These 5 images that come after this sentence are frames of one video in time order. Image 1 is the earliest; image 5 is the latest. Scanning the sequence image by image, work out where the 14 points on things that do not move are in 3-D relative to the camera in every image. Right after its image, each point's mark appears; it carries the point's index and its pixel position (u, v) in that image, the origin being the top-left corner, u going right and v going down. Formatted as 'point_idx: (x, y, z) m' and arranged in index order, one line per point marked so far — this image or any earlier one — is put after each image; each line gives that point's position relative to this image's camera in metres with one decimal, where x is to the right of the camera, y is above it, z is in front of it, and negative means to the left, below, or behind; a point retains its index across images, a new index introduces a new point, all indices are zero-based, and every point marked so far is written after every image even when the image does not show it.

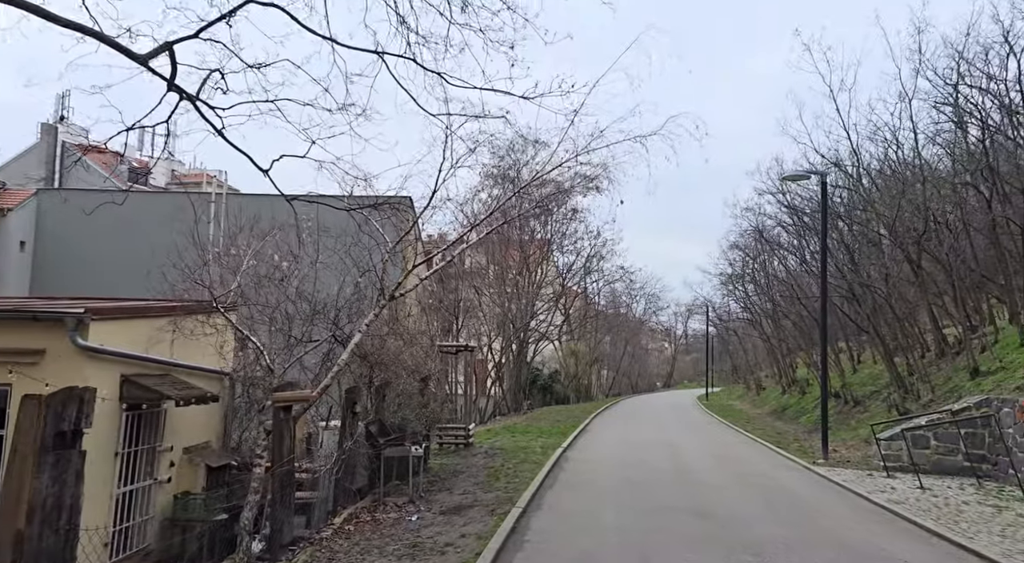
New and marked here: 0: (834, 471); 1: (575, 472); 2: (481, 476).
0: (+5.7, -3.4, +14.4) m
1: (+1.1, -3.3, +14.0) m
2: (-0.5, -3.3, +13.5) m
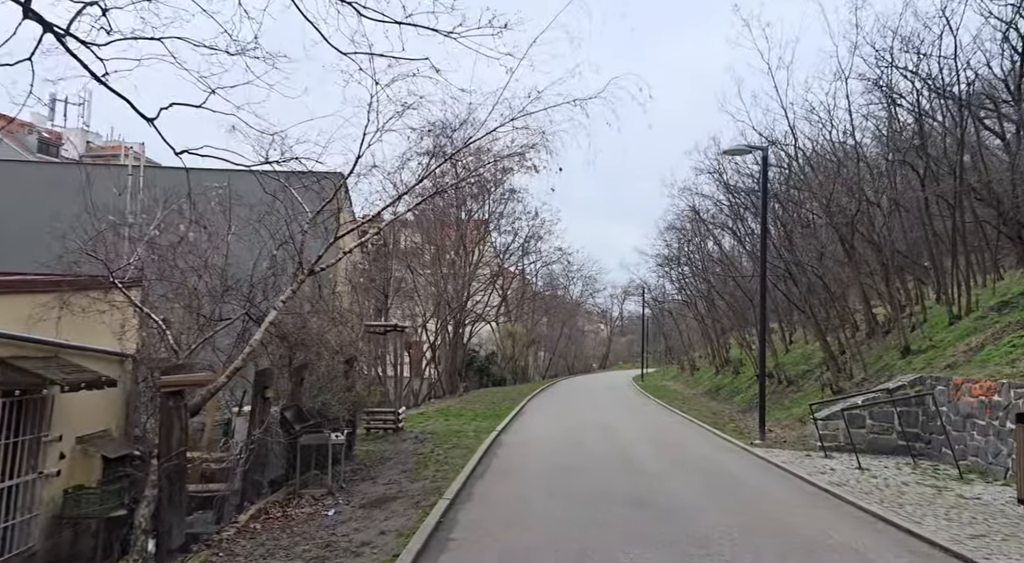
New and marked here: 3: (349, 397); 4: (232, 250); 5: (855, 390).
0: (+4.5, -3.0, +14.1) m
1: (0.0, -2.9, +13.3) m
2: (-1.6, -2.9, +12.7) m
3: (-2.7, -1.9, +13.3) m
4: (-4.5, +0.5, +13.0) m
5: (+7.5, -2.4, +17.7) m
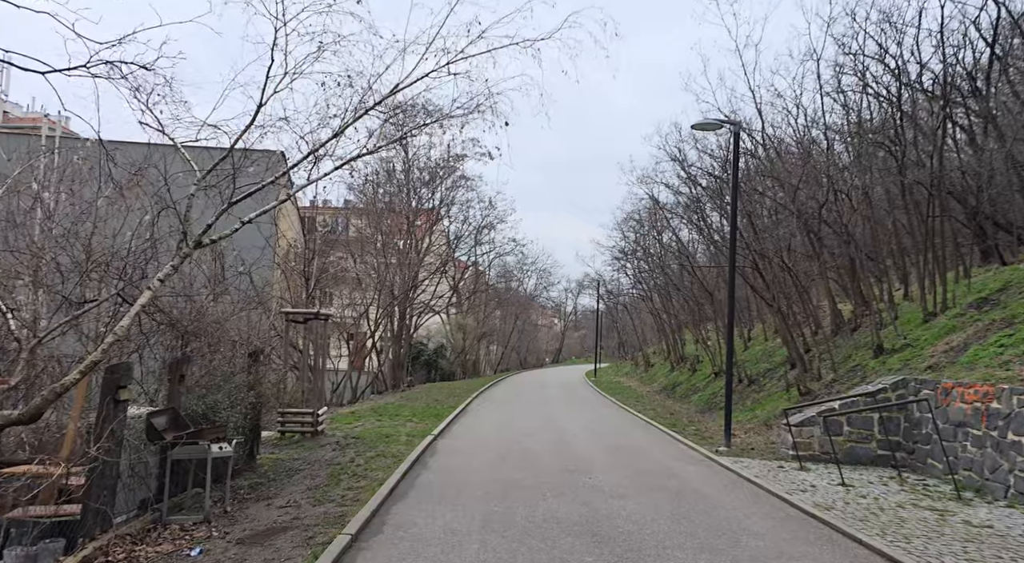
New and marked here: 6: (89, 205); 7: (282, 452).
0: (+3.5, -2.8, +12.5) m
1: (-1.0, -2.7, +11.5) m
2: (-2.6, -2.6, +10.8) m
3: (-3.6, -1.6, +11.3) m
4: (-5.4, +0.8, +10.8) m
5: (+6.3, -2.2, +16.2) m
6: (-5.5, +1.0, +10.4) m
7: (-3.7, -2.7, +12.9) m
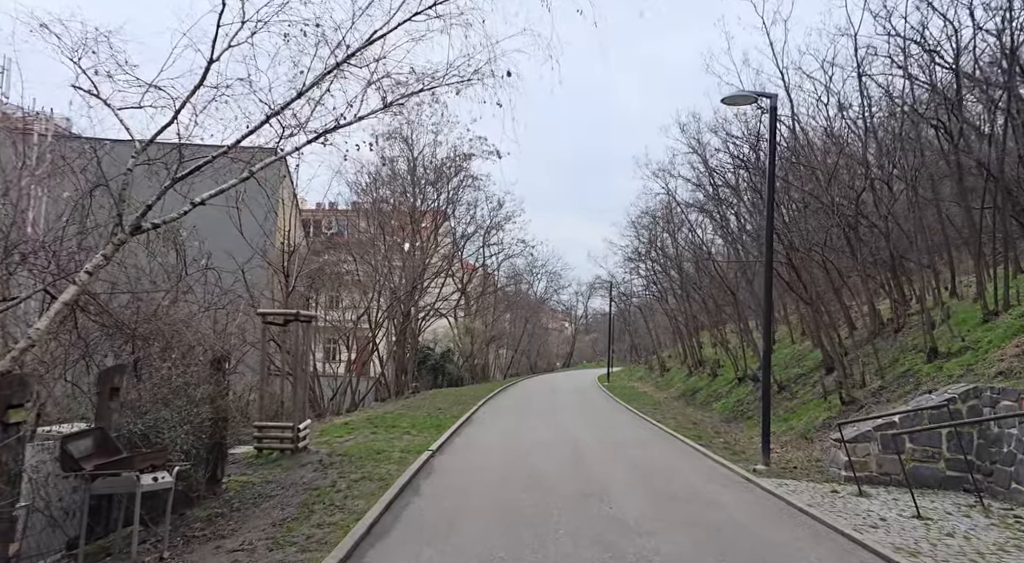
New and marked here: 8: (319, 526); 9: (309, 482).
0: (+3.6, -2.7, +10.7) m
1: (-0.9, -2.6, +9.7) m
2: (-2.5, -2.5, +9.1) m
3: (-3.6, -1.5, +9.6) m
4: (-5.3, +0.9, +9.2) m
5: (+6.5, -2.1, +14.4) m
6: (-5.4, +1.0, +8.8) m
7: (-3.6, -2.7, +11.2) m
8: (-1.9, -2.4, +8.0) m
9: (-2.7, -2.6, +10.7) m
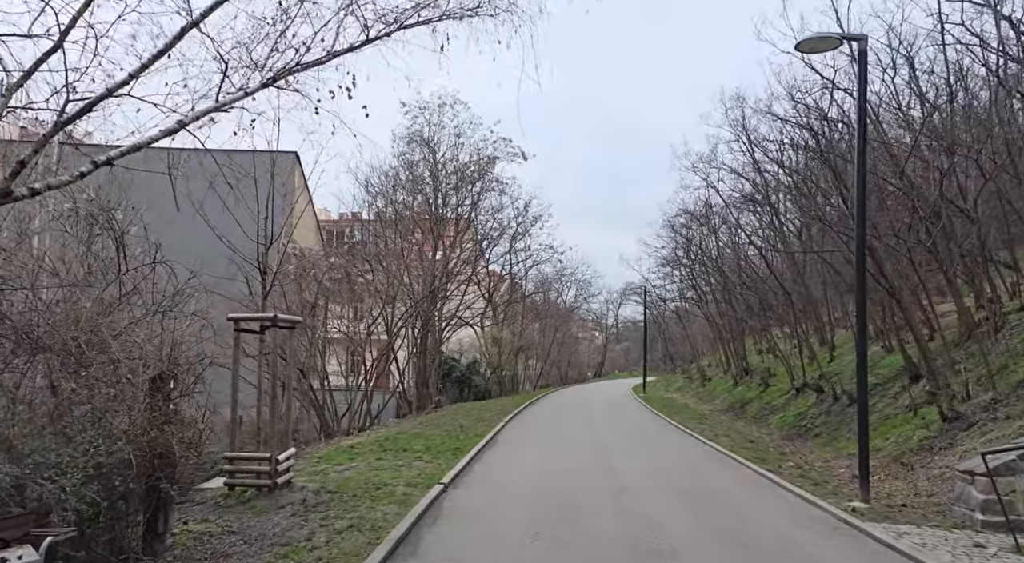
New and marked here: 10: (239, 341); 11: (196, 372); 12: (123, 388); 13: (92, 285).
0: (+3.9, -2.5, +8.1) m
1: (-0.6, -2.5, +7.3) m
2: (-2.2, -2.4, +6.7) m
3: (-3.3, -1.5, +7.2) m
4: (-5.1, +0.9, +6.9) m
5: (+6.9, -2.0, +11.7) m
6: (-5.2, +1.1, +6.5) m
7: (-3.3, -2.6, +8.9) m
8: (-1.7, -2.3, +5.6) m
9: (-2.4, -2.6, +8.3) m
10: (-3.5, -0.7, +10.3) m
11: (-3.6, -1.0, +9.2) m
12: (-3.5, -0.9, +7.2) m
13: (-4.3, 0.0, +8.3) m
